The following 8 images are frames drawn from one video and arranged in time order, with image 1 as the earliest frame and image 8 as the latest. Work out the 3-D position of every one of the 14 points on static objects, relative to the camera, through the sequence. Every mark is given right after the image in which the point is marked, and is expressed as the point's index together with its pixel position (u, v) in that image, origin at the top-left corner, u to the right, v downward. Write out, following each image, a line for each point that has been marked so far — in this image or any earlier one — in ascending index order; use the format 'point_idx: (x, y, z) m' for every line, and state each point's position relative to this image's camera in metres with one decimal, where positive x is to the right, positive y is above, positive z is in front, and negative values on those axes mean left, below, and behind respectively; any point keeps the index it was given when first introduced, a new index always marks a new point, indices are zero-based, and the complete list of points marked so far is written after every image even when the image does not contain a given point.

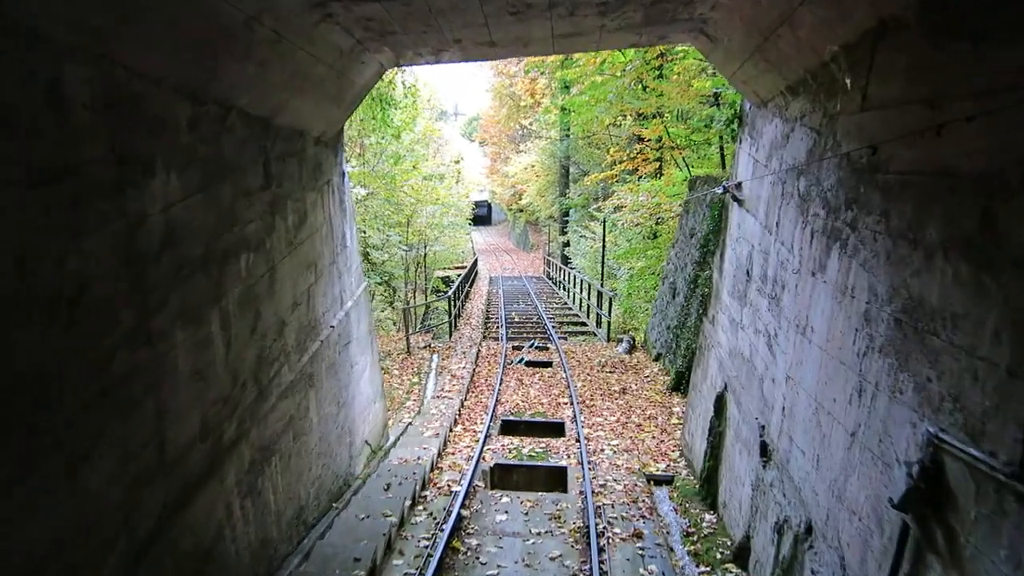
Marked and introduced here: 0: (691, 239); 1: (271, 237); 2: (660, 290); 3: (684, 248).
0: (+1.6, +0.4, +8.5) m
1: (-0.9, +0.2, +3.4) m
2: (+1.6, 0.0, +9.9) m
3: (+1.6, +0.4, +8.9) m
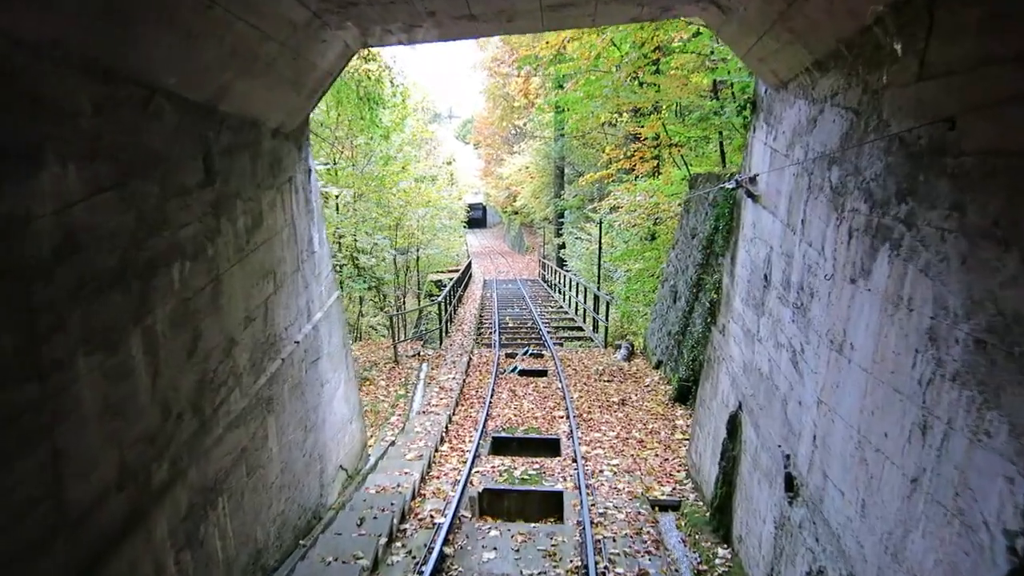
0: (+1.6, +0.4, +8.1) m
1: (-0.9, +0.1, +2.9) m
2: (+1.5, -0.1, +9.4) m
3: (+1.6, +0.3, +8.4) m
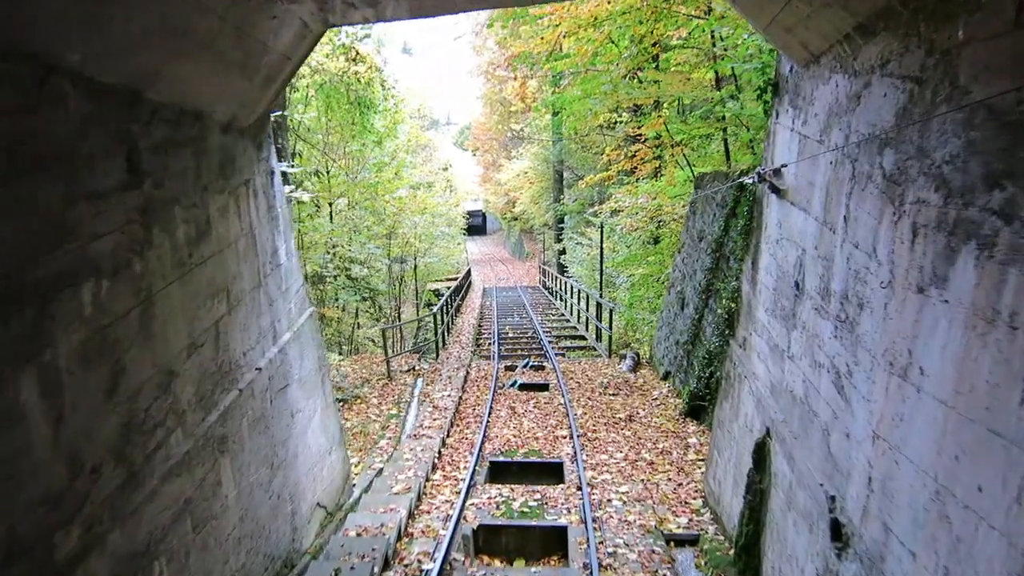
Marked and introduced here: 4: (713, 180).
0: (+1.5, +0.4, +7.6) m
1: (-1.0, +0.1, +2.4) m
2: (+1.5, -0.1, +8.9) m
3: (+1.5, +0.3, +7.9) m
4: (+1.6, +0.9, +7.6) m
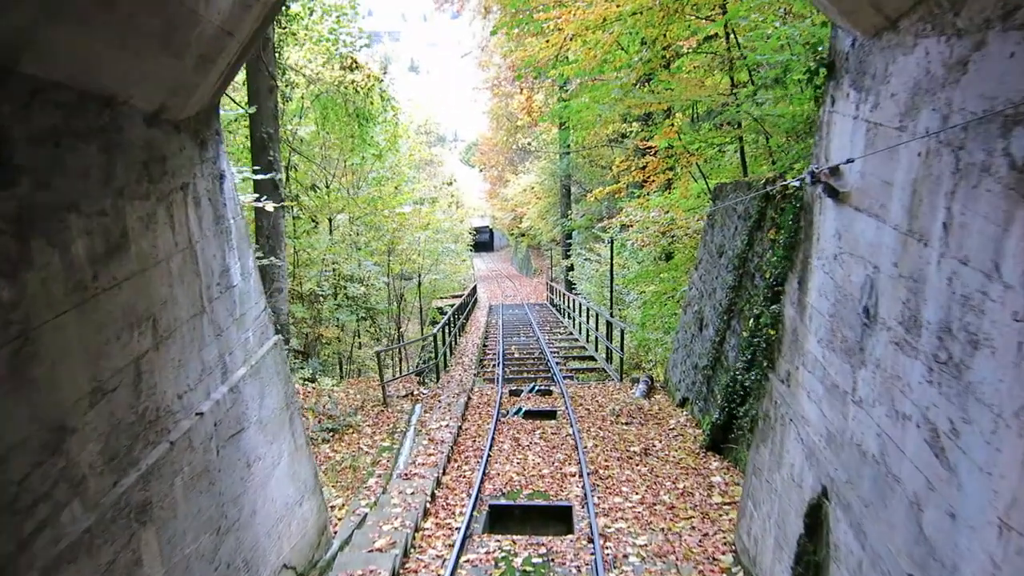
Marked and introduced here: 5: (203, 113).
0: (+1.6, +0.2, +7.0) m
1: (-1.0, 0.0, +1.8) m
2: (+1.5, -0.3, +8.3) m
3: (+1.6, +0.1, +7.3) m
4: (+1.6, +0.7, +7.0) m
5: (-0.9, +0.5, +2.8) m
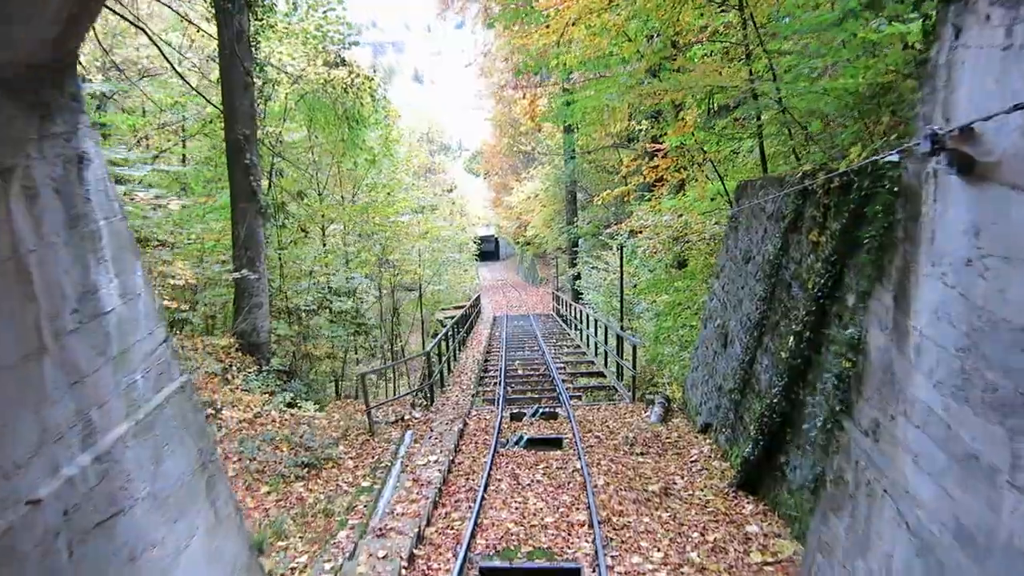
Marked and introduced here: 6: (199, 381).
0: (+1.5, +0.1, +6.1) m
1: (-1.0, 0.0, +1.0) m
2: (+1.5, -0.4, +7.4) m
3: (+1.5, +0.1, +6.5) m
4: (+1.6, +0.6, +6.1) m
5: (-1.0, +0.5, +2.0) m
6: (-2.7, -0.8, +8.1) m
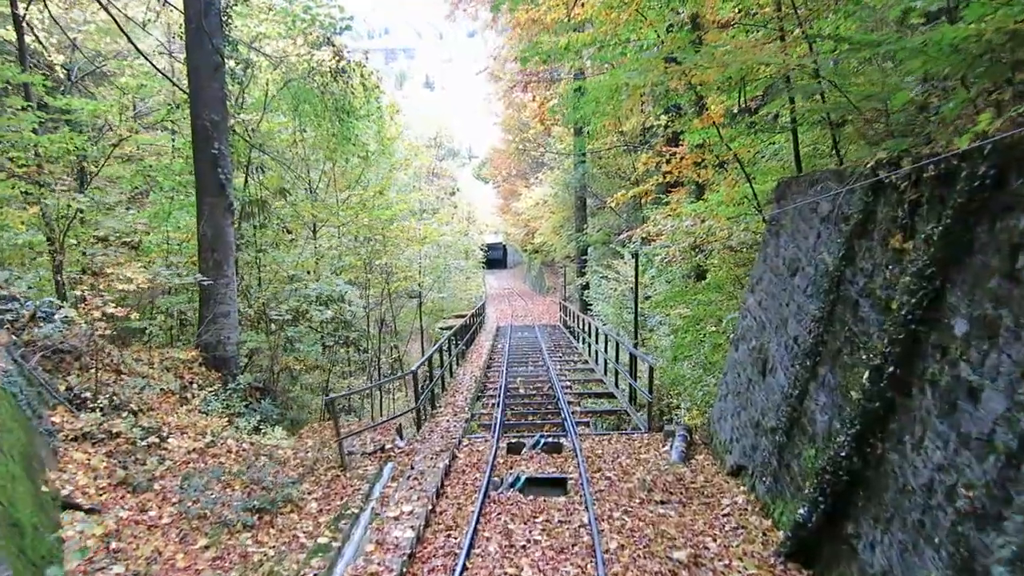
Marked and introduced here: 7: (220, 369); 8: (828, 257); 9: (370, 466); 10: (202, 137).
0: (+1.5, 0.0, +5.1) m
1: (-1.1, 0.0, -0.1) m
2: (+1.5, -0.5, +6.3) m
3: (+1.5, 0.0, +5.4) m
4: (+1.6, +0.6, +5.1) m
5: (-1.0, +0.5, +0.9) m
6: (-2.7, -0.9, +7.0) m
7: (-2.5, -0.7, +8.1) m
8: (+1.5, +0.1, +4.5) m
9: (-1.0, -1.2, +6.5) m
10: (-2.6, +1.3, +7.9) m
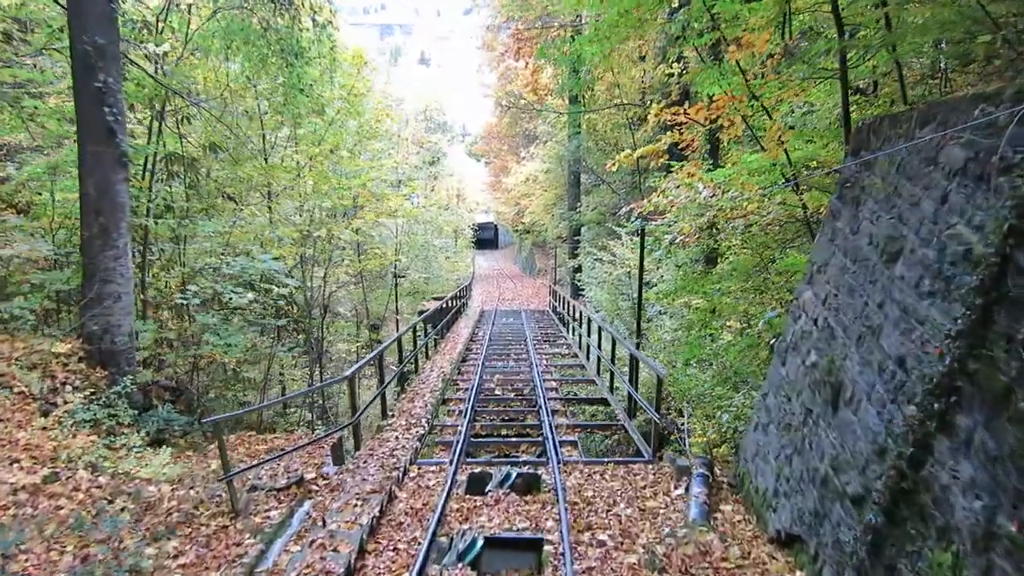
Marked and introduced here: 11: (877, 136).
0: (+1.3, +0.1, +3.3) m
1: (-1.2, -0.1, -1.8) m
2: (+1.3, -0.4, +4.6) m
3: (+1.3, 0.0, +3.6) m
4: (+1.4, +0.6, +3.3) m
5: (-1.2, +0.4, -0.8) m
6: (-2.9, -0.7, +5.3) m
7: (-2.8, -0.5, +6.4) m
8: (+1.3, +0.2, +2.7) m
9: (-1.2, -1.1, +4.8) m
10: (-2.8, +1.5, +6.1) m
11: (+1.5, +0.6, +3.8) m
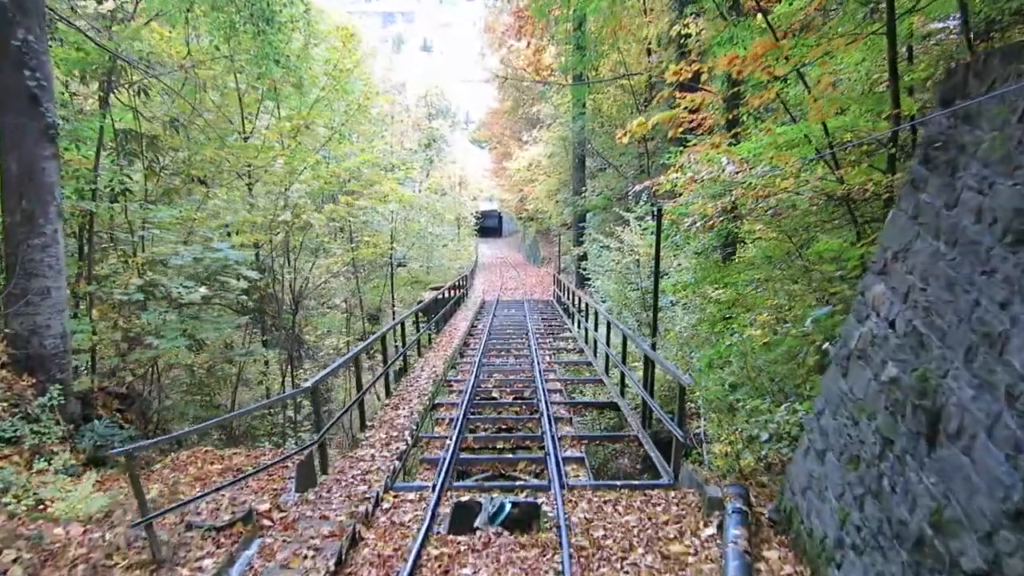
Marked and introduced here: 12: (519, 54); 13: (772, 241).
0: (+1.3, +0.1, +2.4) m
1: (-1.3, -0.1, -2.7) m
2: (+1.3, -0.4, +3.7) m
3: (+1.3, 0.0, +2.7) m
4: (+1.4, +0.6, +2.4) m
5: (-1.2, +0.4, -1.8) m
6: (-3.0, -0.7, +4.3) m
7: (-2.8, -0.5, +5.5) m
8: (+1.3, +0.2, +1.8) m
9: (-1.2, -1.1, +3.9) m
10: (-2.8, +1.5, +5.1) m
11: (+1.5, +0.6, +2.8) m
12: (+0.1, +4.9, +19.5) m
13: (+1.7, +0.3, +6.2) m
